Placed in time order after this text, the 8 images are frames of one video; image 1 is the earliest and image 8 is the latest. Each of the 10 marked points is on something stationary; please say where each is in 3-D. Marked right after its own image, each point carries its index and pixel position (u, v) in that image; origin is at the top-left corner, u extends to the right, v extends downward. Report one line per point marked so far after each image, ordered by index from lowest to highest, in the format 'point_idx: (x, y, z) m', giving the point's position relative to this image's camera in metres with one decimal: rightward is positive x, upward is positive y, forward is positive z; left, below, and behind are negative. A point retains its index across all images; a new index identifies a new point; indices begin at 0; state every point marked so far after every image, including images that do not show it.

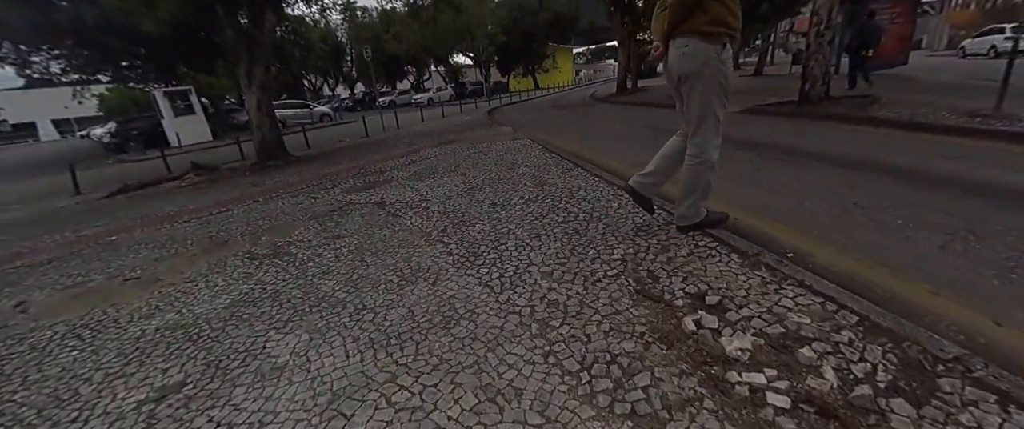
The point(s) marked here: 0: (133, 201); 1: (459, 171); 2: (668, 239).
0: (-7.0, +0.2, +7.1) m
1: (-0.9, +0.7, +6.3) m
2: (+1.1, -0.2, +2.8) m
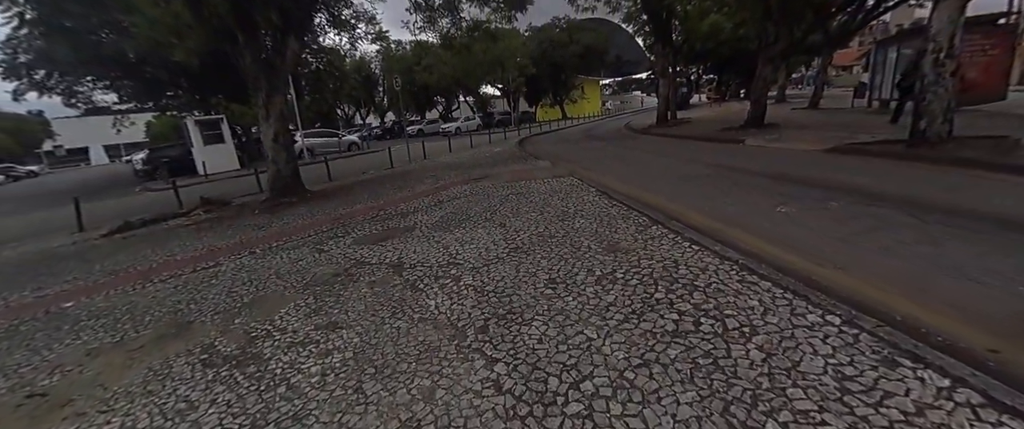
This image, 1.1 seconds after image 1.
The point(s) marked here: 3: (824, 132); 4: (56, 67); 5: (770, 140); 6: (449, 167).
0: (-6.3, -0.5, +6.3) m
1: (-0.2, -0.1, +5.1) m
2: (+1.6, -0.7, +1.5) m
3: (+9.1, +2.3, +10.9) m
4: (-17.0, +5.5, +14.4) m
5: (+7.5, +2.1, +10.9) m
6: (-2.0, +1.5, +12.2) m
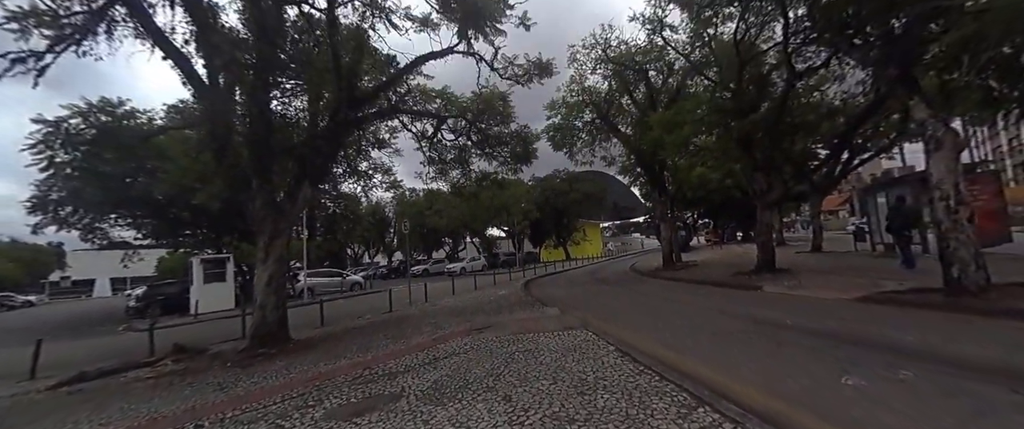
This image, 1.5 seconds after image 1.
0: (-6.2, -2.7, +5.3) m
1: (-0.1, -1.9, +4.3) m
2: (+1.6, -1.3, +0.6) m
3: (+9.2, -1.8, +10.4) m
4: (-16.8, +0.1, +15.1) m
5: (+7.7, -2.0, +10.3) m
6: (-1.8, -2.9, +11.5) m
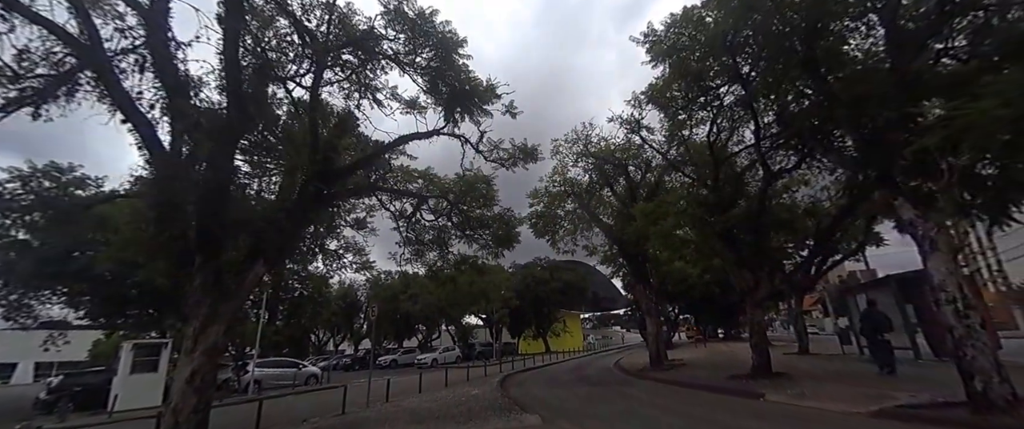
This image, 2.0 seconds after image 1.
0: (-6.6, -3.4, +3.6) m
1: (-0.4, -2.7, +3.1) m
2: (+1.5, -1.3, -0.3) m
3: (+8.6, -4.3, +9.5) m
4: (-17.5, -2.3, +13.3) m
5: (+7.0, -4.4, +9.3) m
6: (-2.5, -5.2, +9.8) m
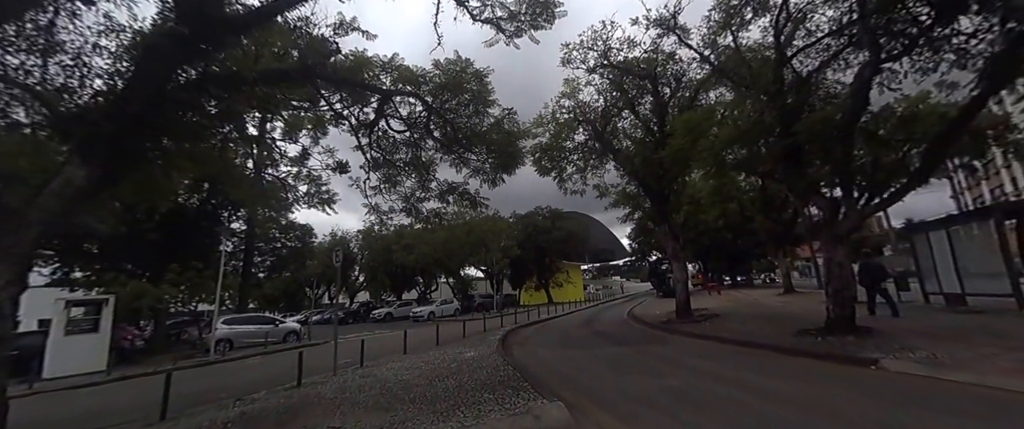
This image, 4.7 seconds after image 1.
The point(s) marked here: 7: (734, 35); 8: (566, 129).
0: (-6.4, -2.3, +0.7) m
1: (-0.3, -1.6, +0.1) m
2: (+1.7, -0.6, -3.4) m
3: (+8.7, -2.3, +6.7) m
4: (-17.4, -0.3, +10.2) m
5: (+7.2, -2.5, +6.5) m
6: (-2.4, -3.3, +7.1) m
7: (+7.3, +5.9, +12.5) m
8: (+2.5, +4.0, +18.0) m
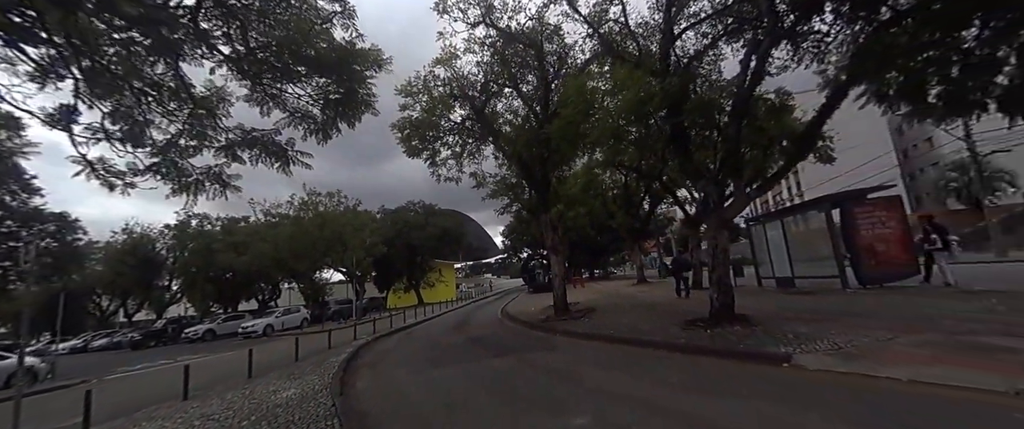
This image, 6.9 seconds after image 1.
0: (-6.0, -1.8, -3.9) m
1: (0.0, -1.2, -2.5) m
2: (+3.0, -0.2, -5.2) m
3: (+6.5, -2.0, +6.6) m
4: (-19.4, +0.5, +1.6) m
5: (+5.1, -2.2, +6.0) m
6: (-4.2, -2.8, +3.4) m
7: (+3.4, +6.3, +11.6) m
8: (-2.9, +4.5, +15.3) m
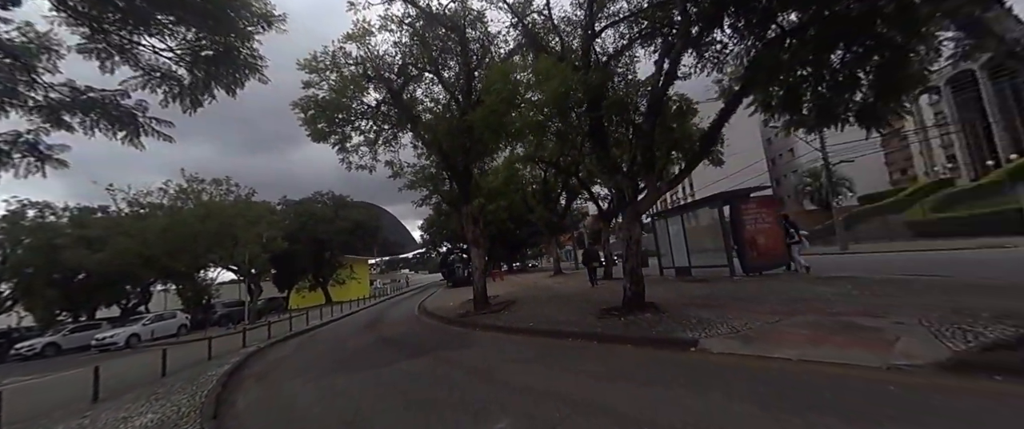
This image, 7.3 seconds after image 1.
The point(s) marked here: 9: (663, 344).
0: (-5.0, -1.7, -5.4) m
1: (+0.6, -1.1, -2.8) m
2: (+4.1, -0.3, -4.8) m
3: (+5.0, -1.9, +7.5) m
4: (-19.2, +0.8, -2.8) m
5: (+3.8, -2.1, +6.5) m
6: (-4.8, -2.6, +2.2) m
7: (+1.1, +6.5, +11.6) m
8: (-5.8, +4.8, +14.0) m
9: (+2.7, -2.4, +7.2) m
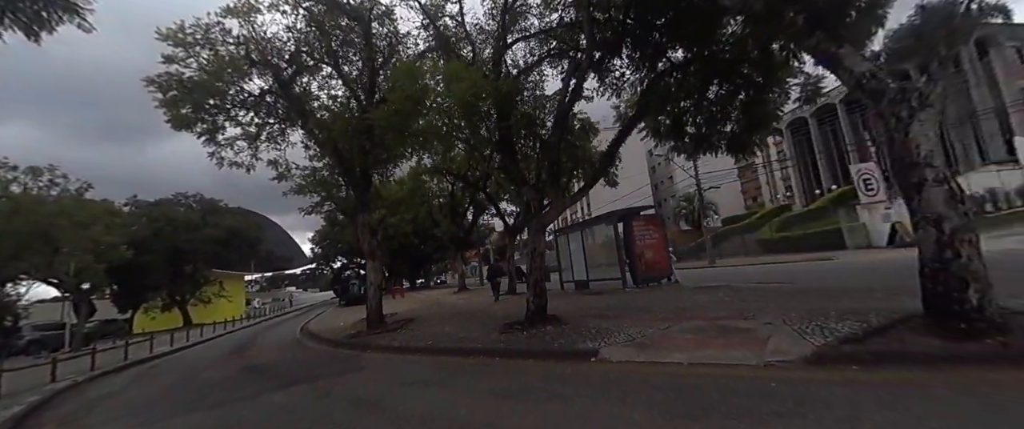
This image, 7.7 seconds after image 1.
0: (-3.6, -1.2, -6.8) m
1: (+1.3, -0.9, -3.0) m
2: (+5.1, -0.1, -4.1) m
3: (+3.1, -2.2, +8.0) m
4: (-18.0, +1.7, -7.6) m
5: (+2.1, -2.3, +6.8) m
6: (-5.2, -2.4, +0.5) m
7: (-1.5, +6.1, +11.4) m
8: (-8.8, +4.6, +12.0) m
9: (+0.9, -2.6, +7.1) m
